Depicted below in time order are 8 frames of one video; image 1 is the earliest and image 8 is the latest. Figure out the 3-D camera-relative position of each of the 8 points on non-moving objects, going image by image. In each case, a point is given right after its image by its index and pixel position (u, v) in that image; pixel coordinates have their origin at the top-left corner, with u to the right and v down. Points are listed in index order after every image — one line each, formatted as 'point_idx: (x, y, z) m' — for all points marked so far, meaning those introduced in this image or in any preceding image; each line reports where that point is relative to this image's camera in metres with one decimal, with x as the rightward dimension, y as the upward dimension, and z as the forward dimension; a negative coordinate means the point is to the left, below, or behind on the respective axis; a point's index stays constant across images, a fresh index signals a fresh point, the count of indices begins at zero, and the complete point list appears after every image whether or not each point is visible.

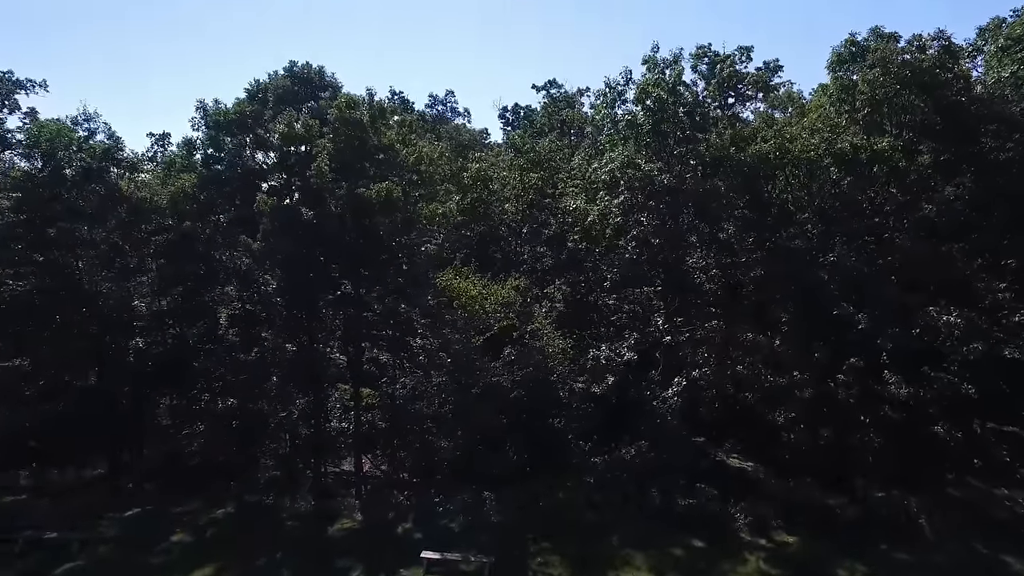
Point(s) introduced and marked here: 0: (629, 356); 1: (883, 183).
0: (+3.1, -1.3, +17.3) m
1: (+9.2, +2.7, +15.9) m
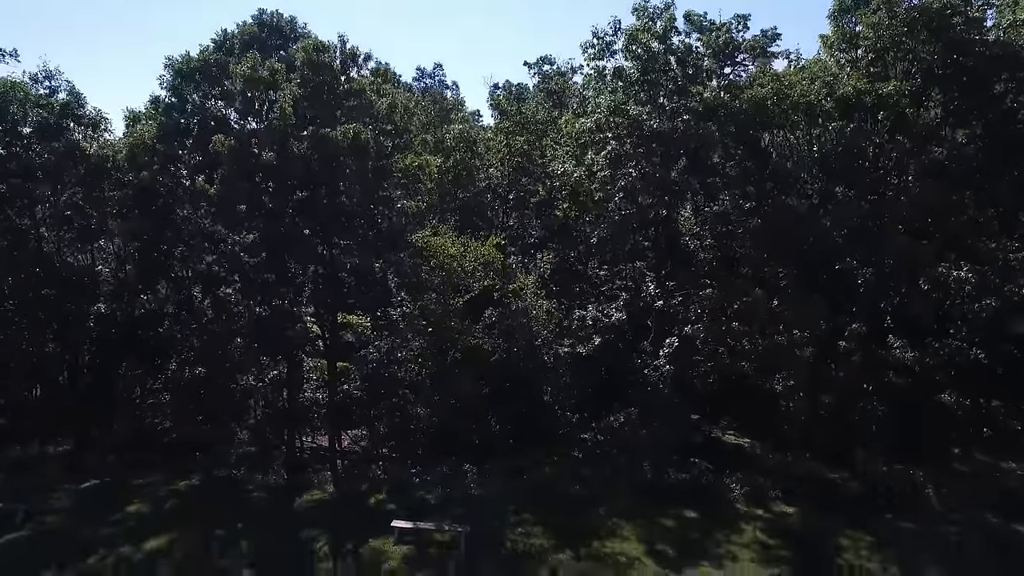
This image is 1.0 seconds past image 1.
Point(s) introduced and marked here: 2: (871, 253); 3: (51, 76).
0: (+2.7, -0.4, +16.4) m
1: (+8.8, +3.6, +15.0) m
2: (+8.2, +1.0, +15.1) m
3: (-13.4, +6.1, +18.8) m
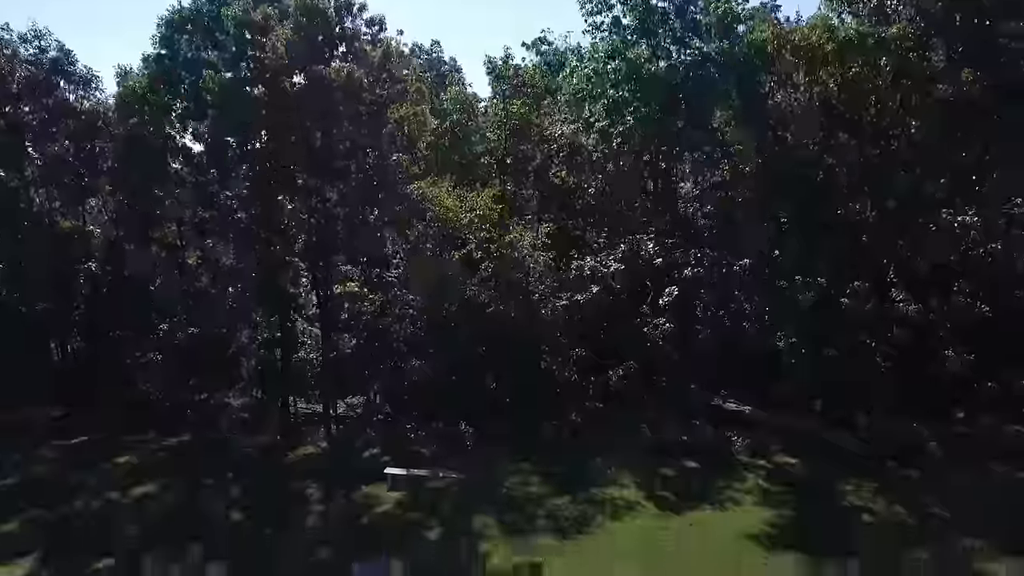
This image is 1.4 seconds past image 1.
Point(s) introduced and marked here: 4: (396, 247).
0: (+2.6, +0.7, +16.1) m
1: (+8.7, +4.7, +14.8) m
2: (+8.1, +2.1, +14.8) m
3: (-13.5, +7.2, +18.5) m
4: (-2.8, +1.2, +16.1) m
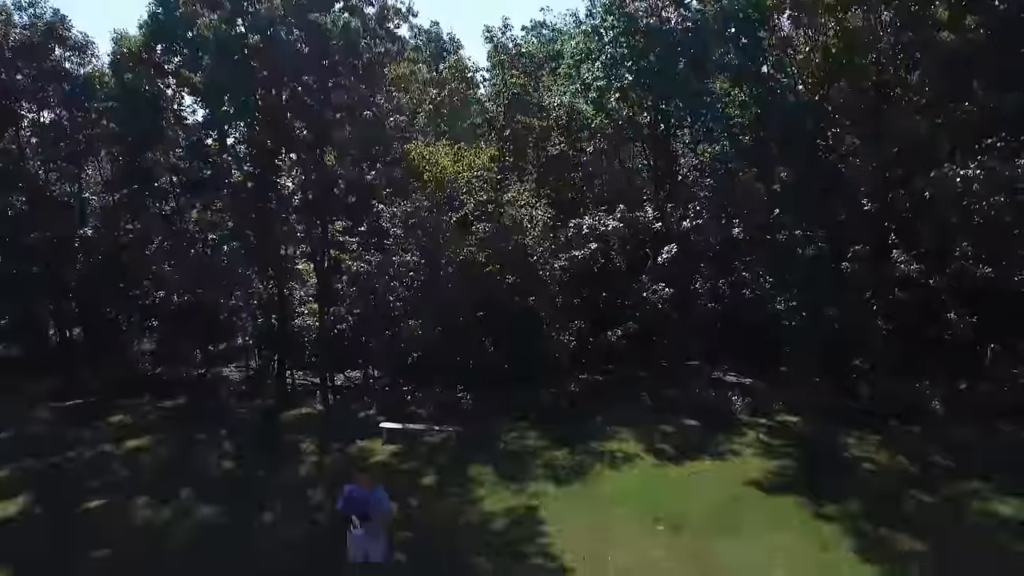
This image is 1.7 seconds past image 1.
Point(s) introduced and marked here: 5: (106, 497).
0: (+2.6, +1.6, +16.0) m
1: (+8.7, +5.6, +14.6) m
2: (+8.1, +3.0, +14.7) m
3: (-13.5, +8.1, +18.4) m
4: (-2.9, +2.0, +15.9) m
5: (-5.8, -3.0, +9.2) m
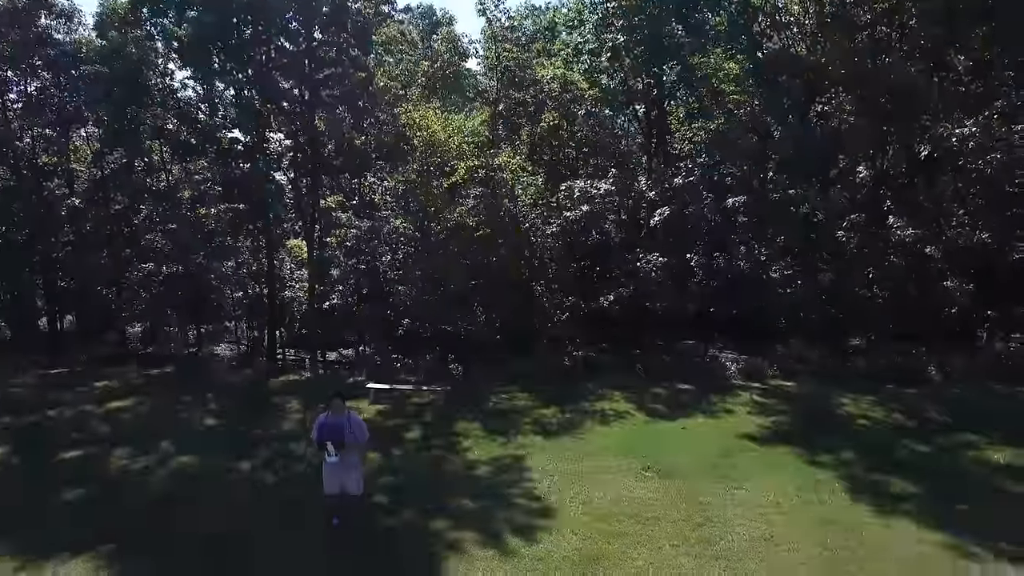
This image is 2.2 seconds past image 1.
0: (+2.4, +2.4, +15.8) m
1: (+8.5, +6.4, +14.4) m
2: (+7.9, +3.7, +14.5) m
3: (-13.7, +8.8, +18.1) m
4: (-3.1, +2.8, +15.7) m
5: (-6.0, -2.2, +9.0) m
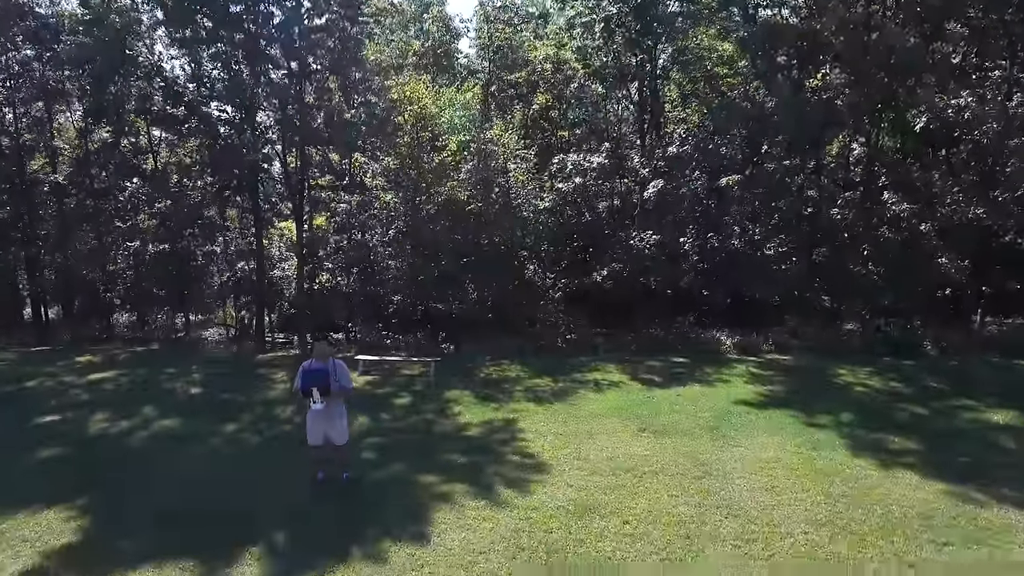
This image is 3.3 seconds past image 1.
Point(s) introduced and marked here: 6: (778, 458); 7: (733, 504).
0: (+2.2, +2.9, +15.6) m
1: (+8.3, +6.9, +14.3) m
2: (+7.7, +4.3, +14.3) m
3: (-13.9, +9.4, +17.7) m
4: (-3.3, +3.3, +15.5) m
5: (-6.1, -1.7, +8.7) m
6: (+2.8, -1.8, +6.8) m
7: (+1.9, -1.9, +5.6) m
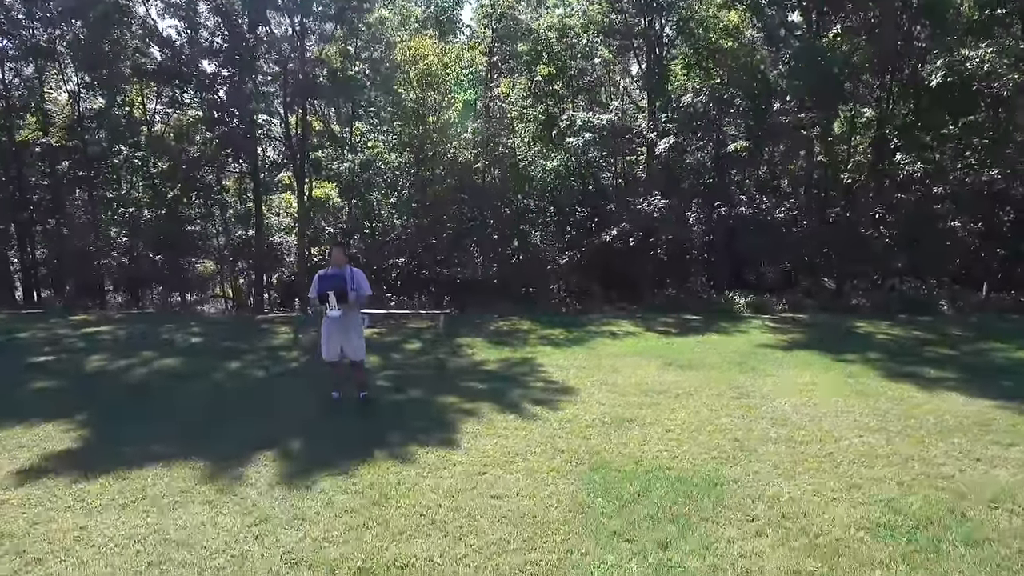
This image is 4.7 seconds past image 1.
0: (+2.3, +3.7, +15.3) m
1: (+8.5, +7.7, +14.0) m
2: (+7.8, +5.1, +14.1) m
3: (-13.8, +10.2, +17.2) m
4: (-3.1, +4.2, +15.1) m
5: (-5.8, -0.9, +8.3) m
6: (+3.0, -1.0, +6.5) m
7: (+2.2, -1.0, +5.3) m
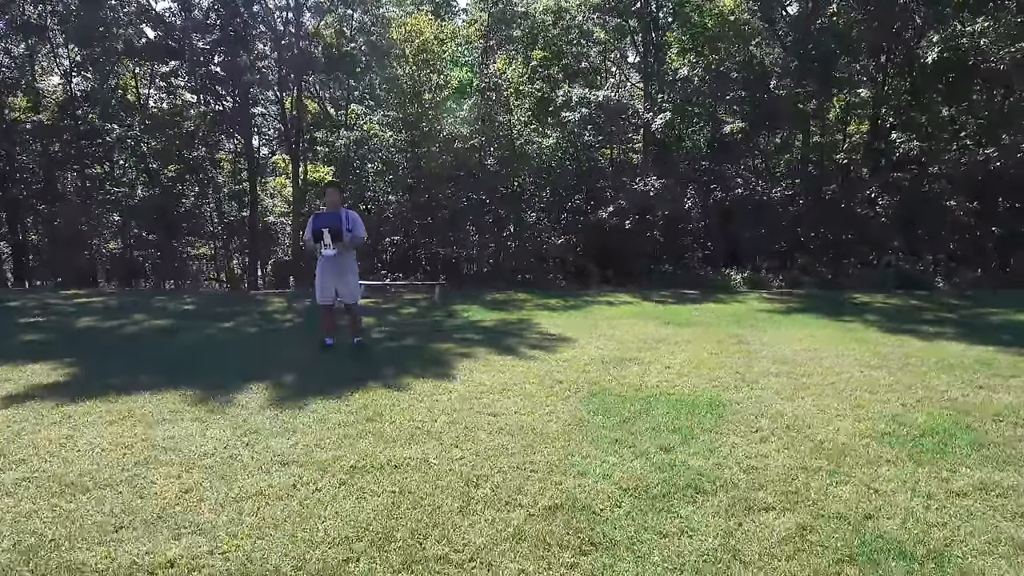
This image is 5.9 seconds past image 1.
0: (+2.2, +4.2, +15.2) m
1: (+8.4, +8.2, +14.0) m
2: (+7.7, +5.6, +14.1) m
3: (-13.9, +10.7, +17.1) m
4: (-3.2, +4.6, +15.0) m
5: (-5.9, -0.4, +8.2) m
6: (+3.0, -0.5, +6.5) m
7: (+2.1, -0.6, +5.2) m
